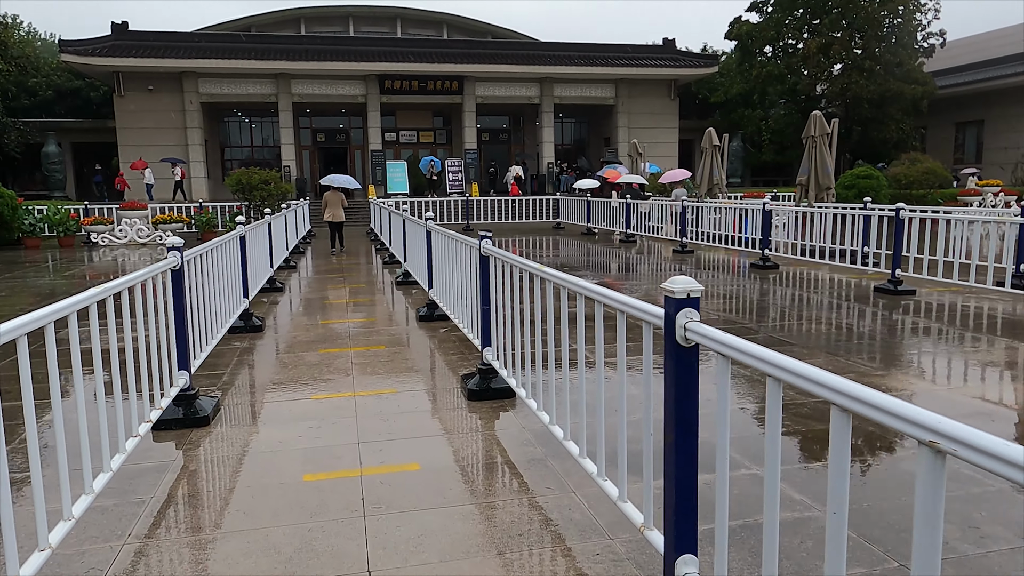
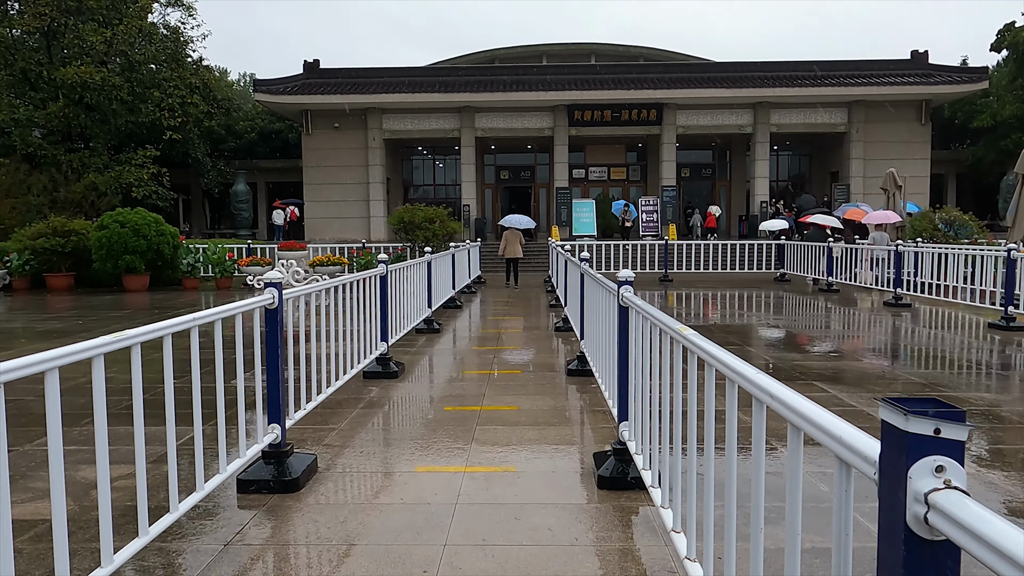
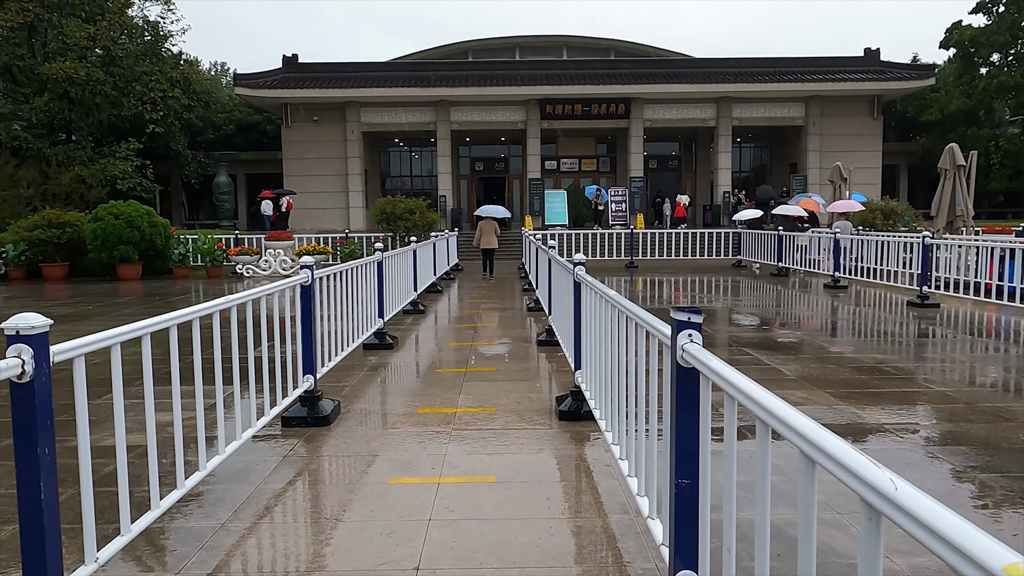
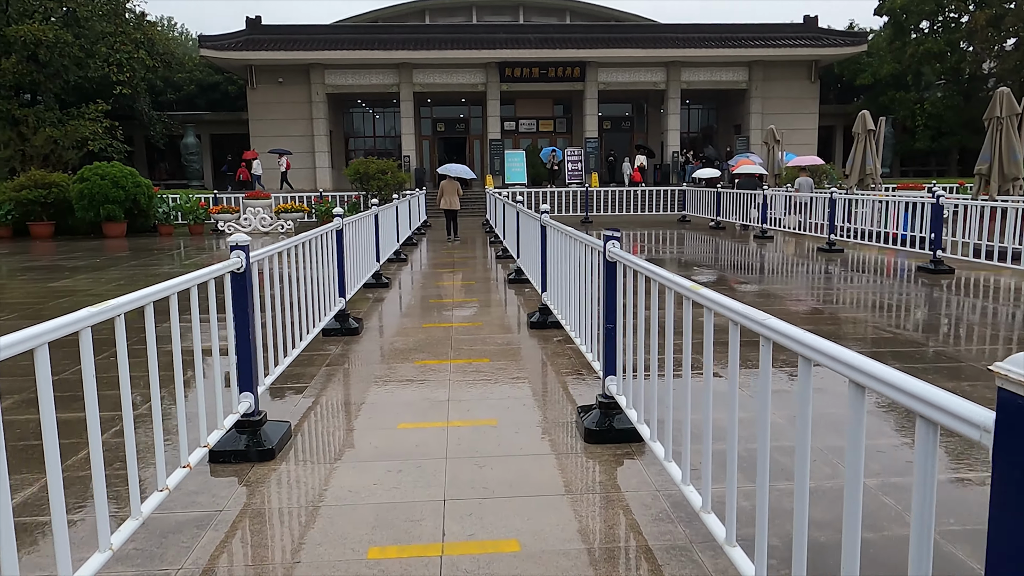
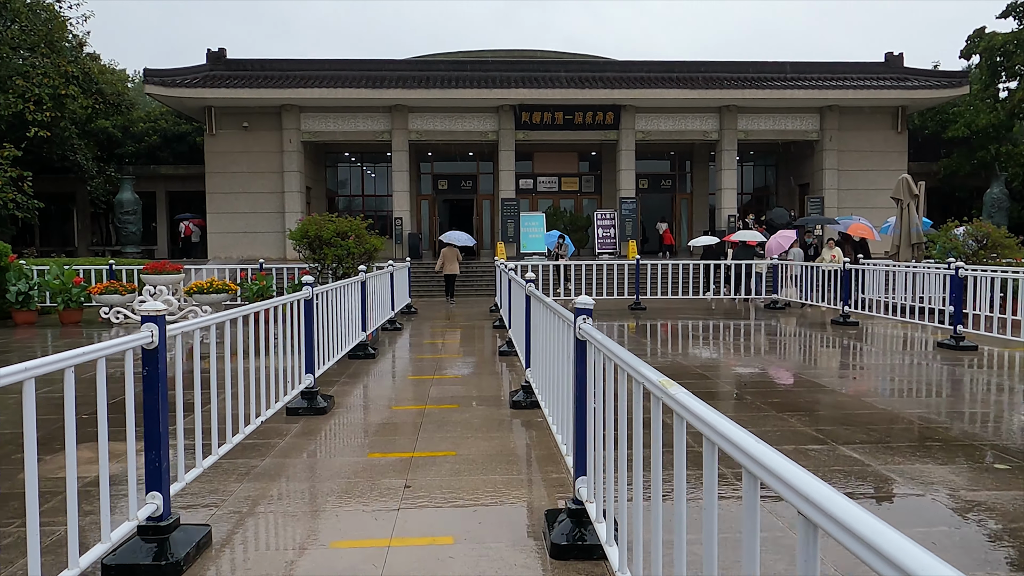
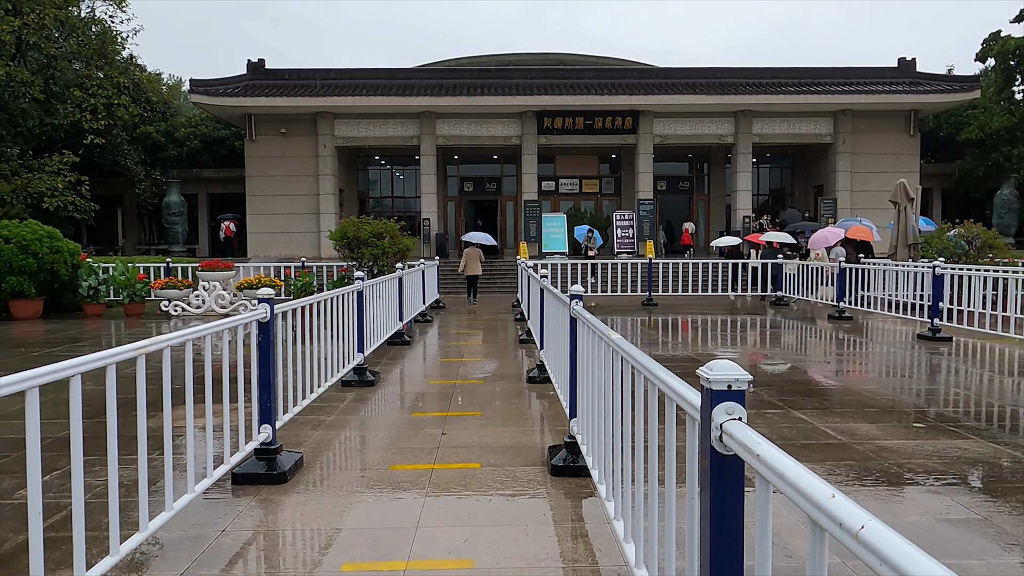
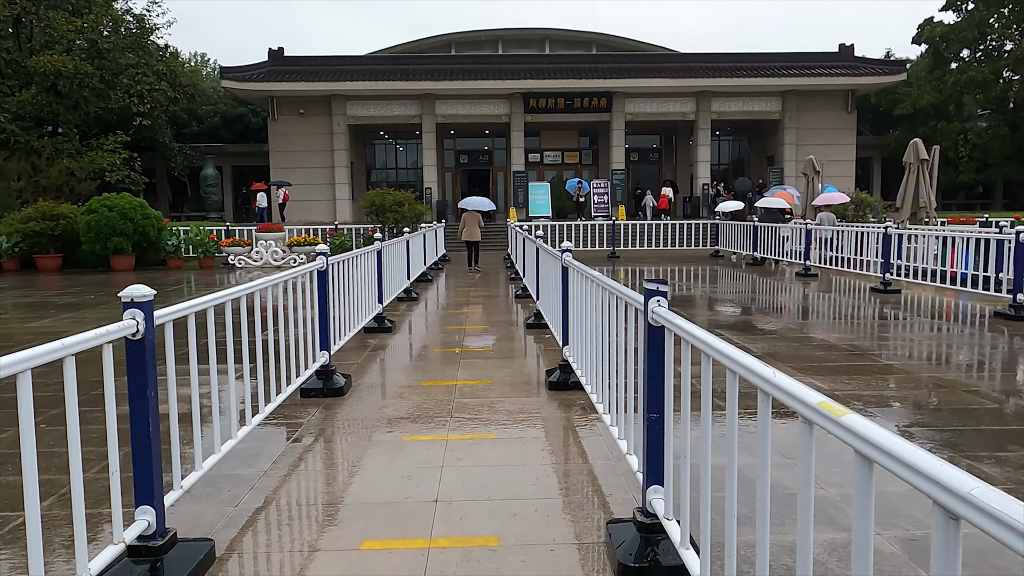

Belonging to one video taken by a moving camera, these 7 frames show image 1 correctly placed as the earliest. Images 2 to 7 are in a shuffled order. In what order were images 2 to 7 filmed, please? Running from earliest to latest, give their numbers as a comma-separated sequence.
4, 7, 3, 2, 6, 5
